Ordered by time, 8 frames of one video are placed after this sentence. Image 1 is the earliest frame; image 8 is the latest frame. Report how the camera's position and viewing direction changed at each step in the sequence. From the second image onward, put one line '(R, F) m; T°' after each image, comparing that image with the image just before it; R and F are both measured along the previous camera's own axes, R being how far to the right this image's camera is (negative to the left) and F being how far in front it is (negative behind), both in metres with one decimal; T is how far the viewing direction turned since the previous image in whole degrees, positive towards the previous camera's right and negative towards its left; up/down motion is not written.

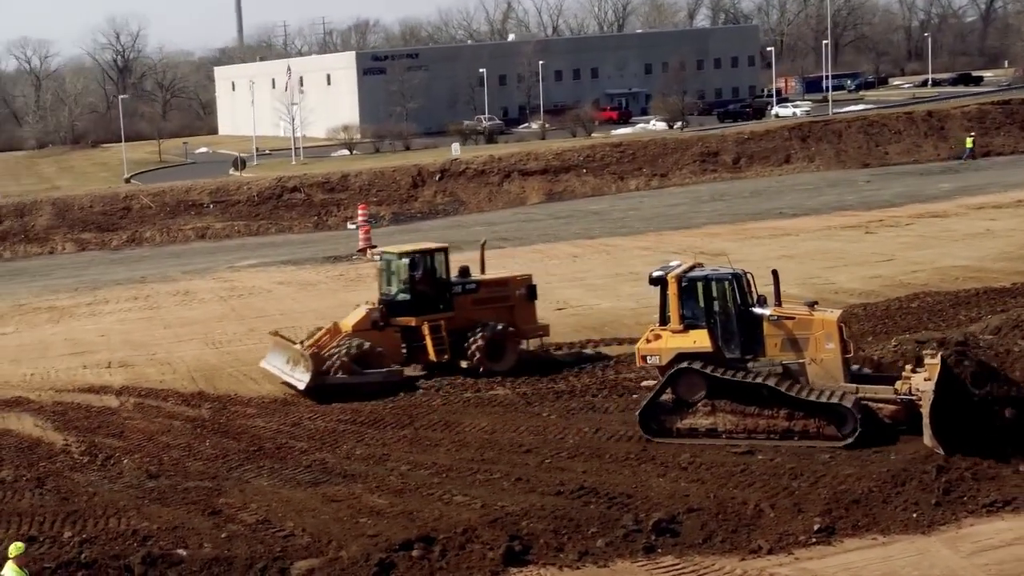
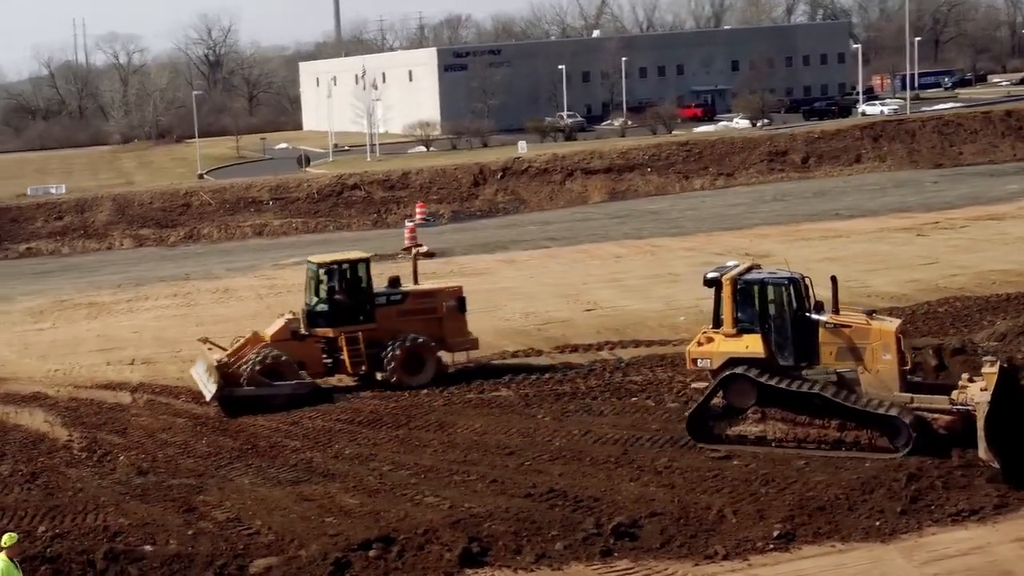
(+1.0, -0.3) m; -4°
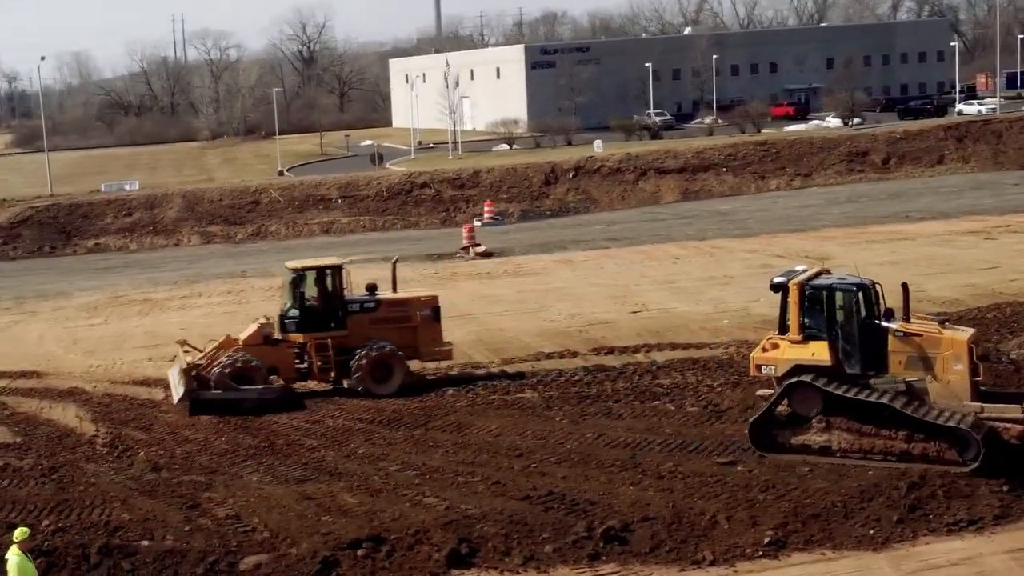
(+0.8, -0.1) m; -4°
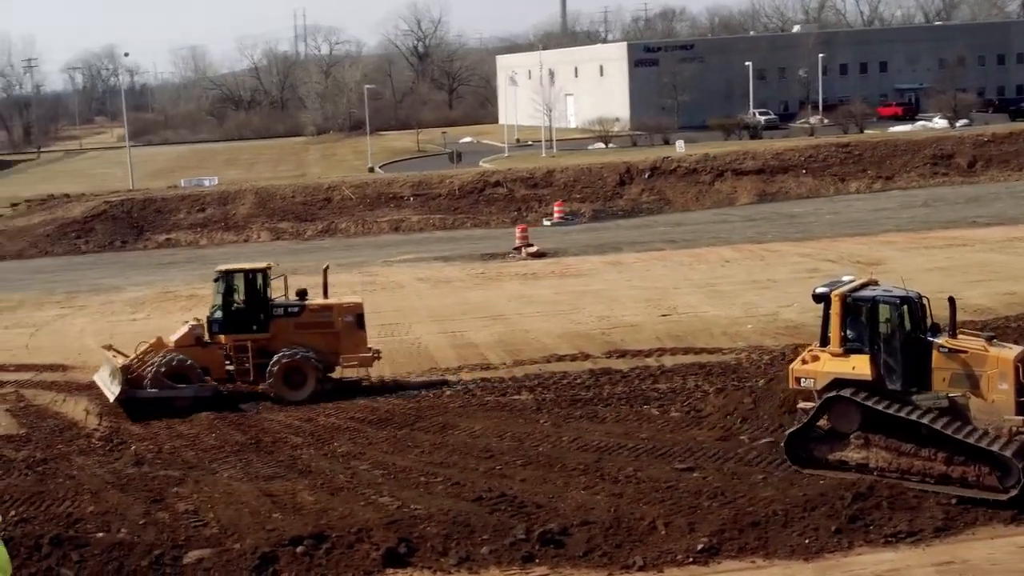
(+1.5, -0.4) m; -5°
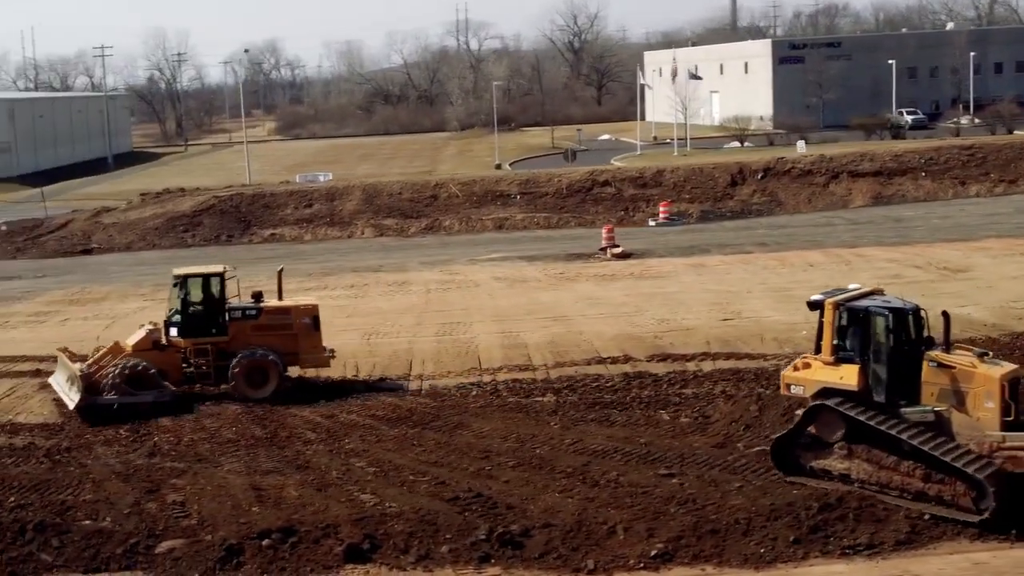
(+1.7, -0.3) m; -6°
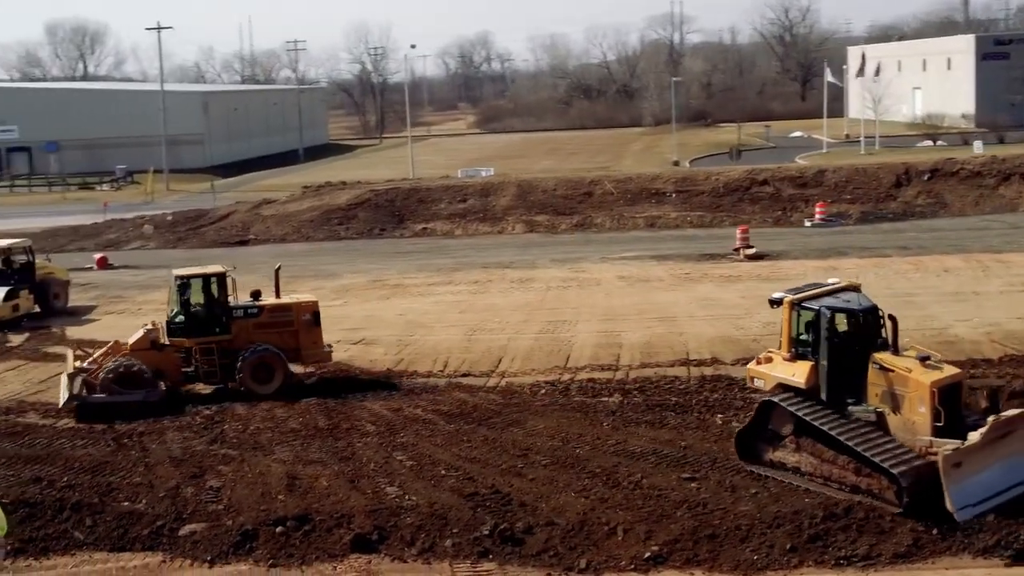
(+1.9, -0.3) m; -8°
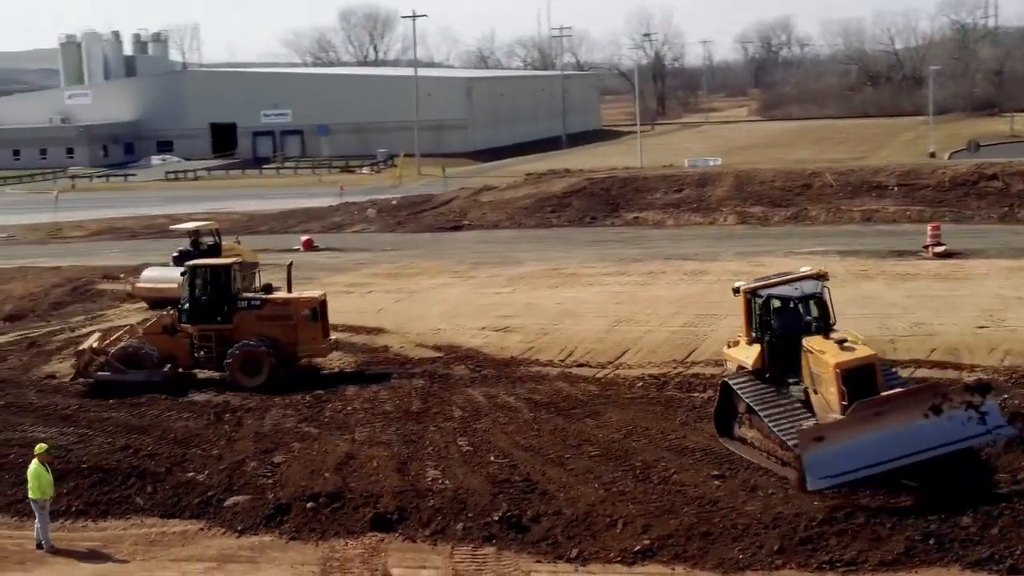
(+2.8, -0.4) m; -12°
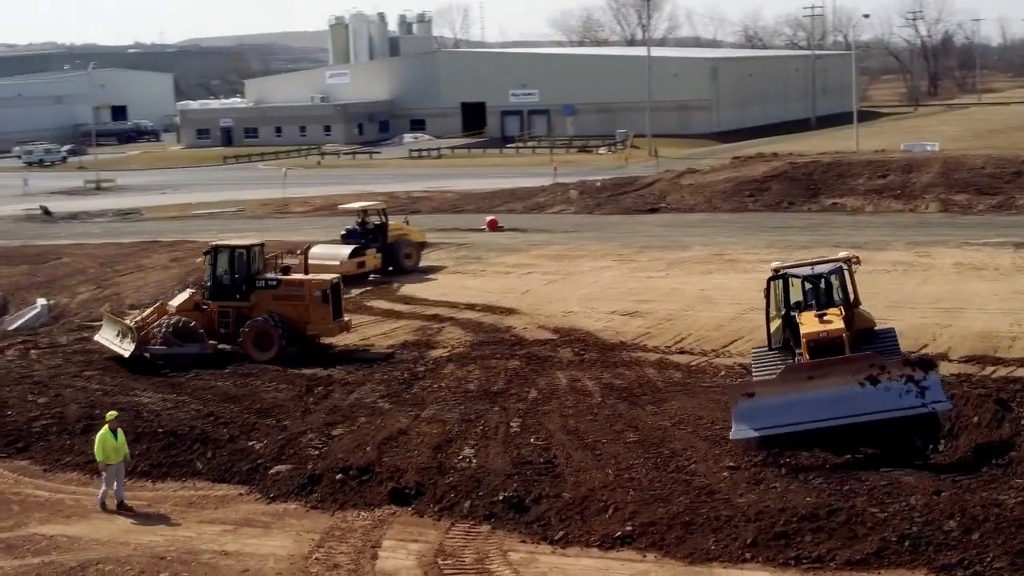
(+3.0, -0.4) m; -11°
